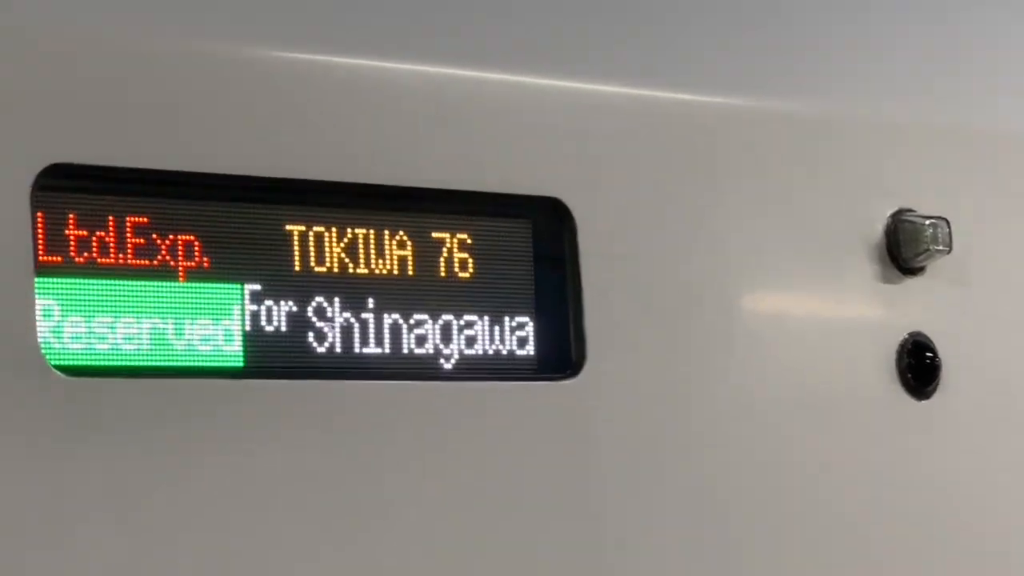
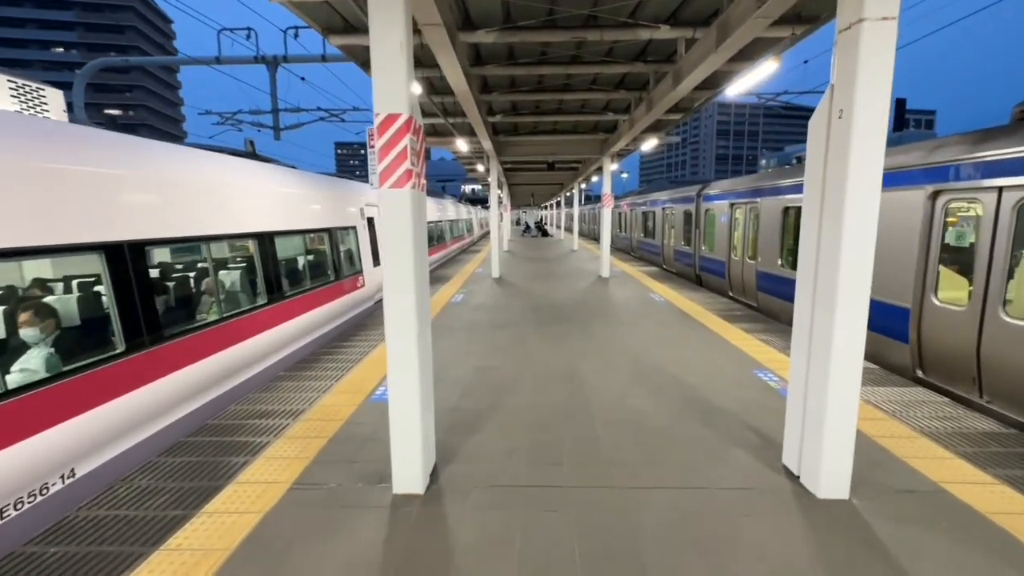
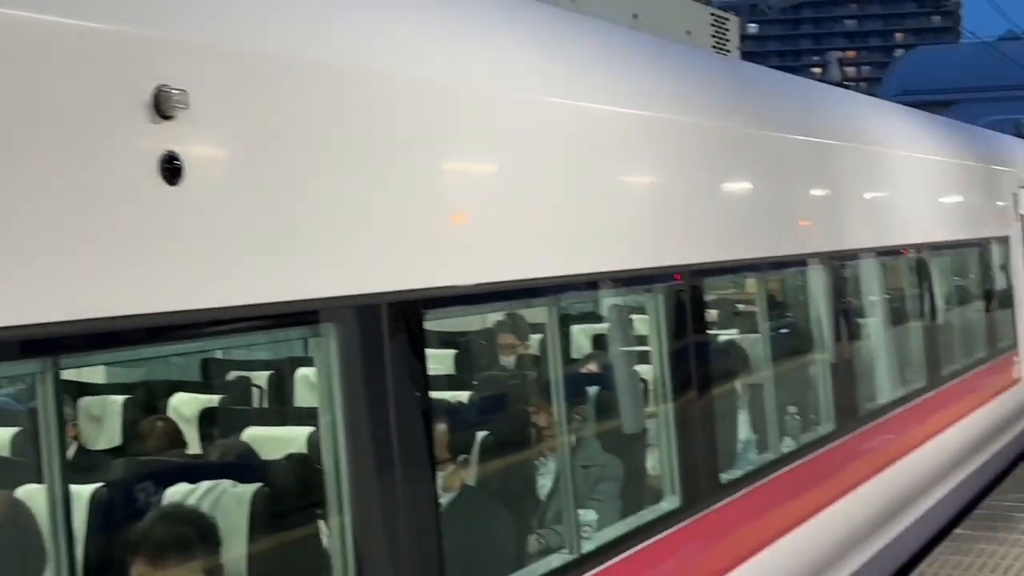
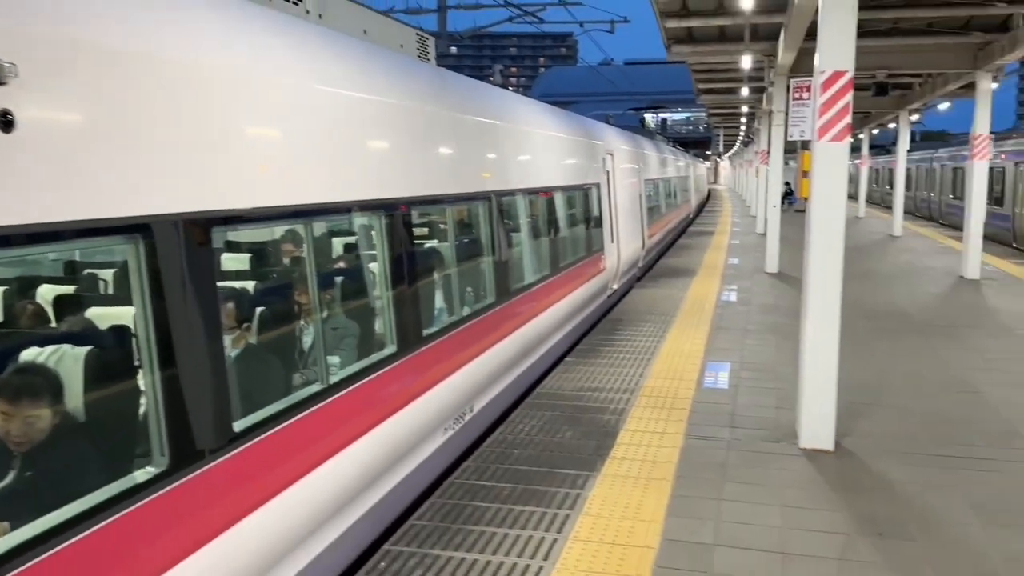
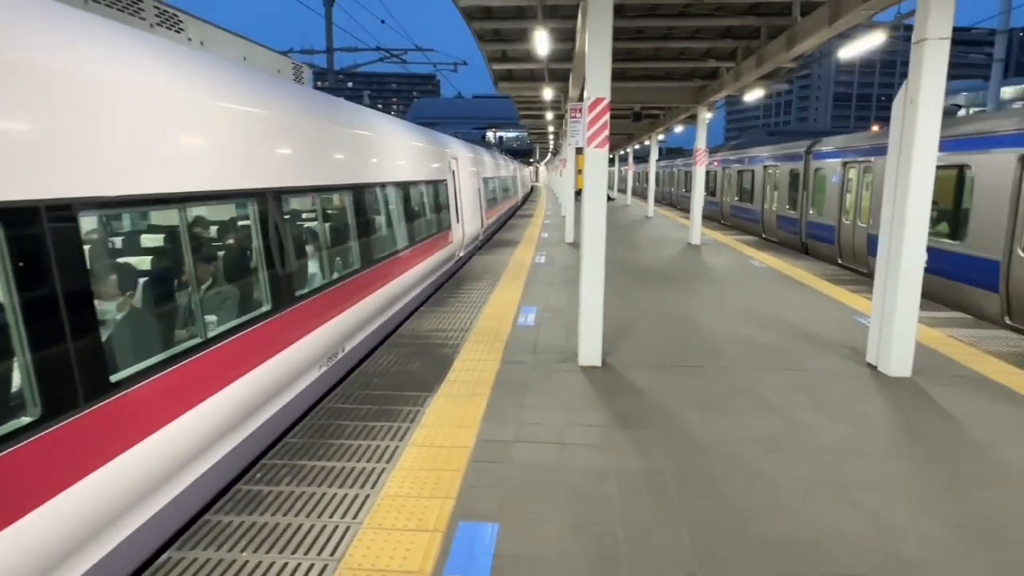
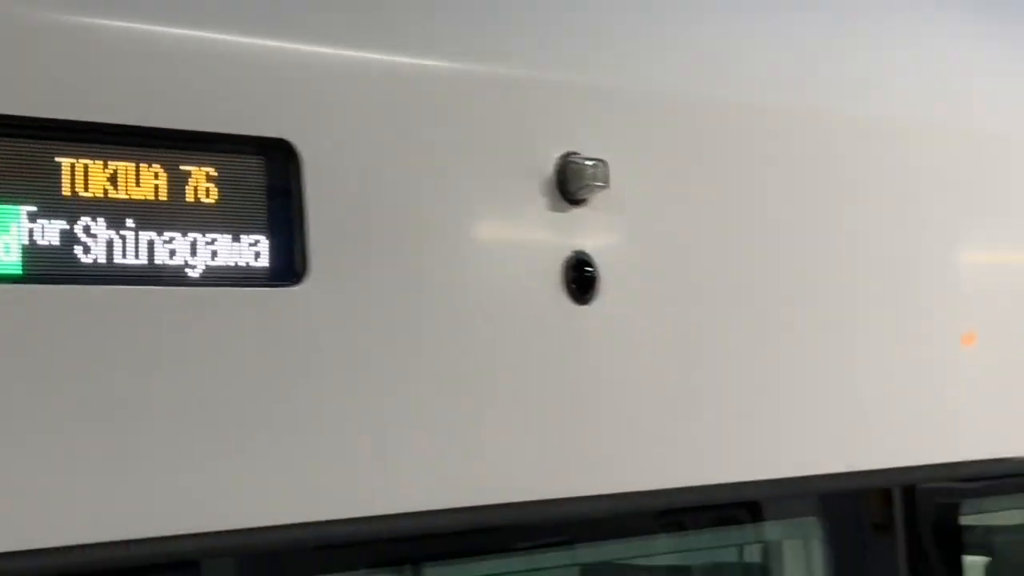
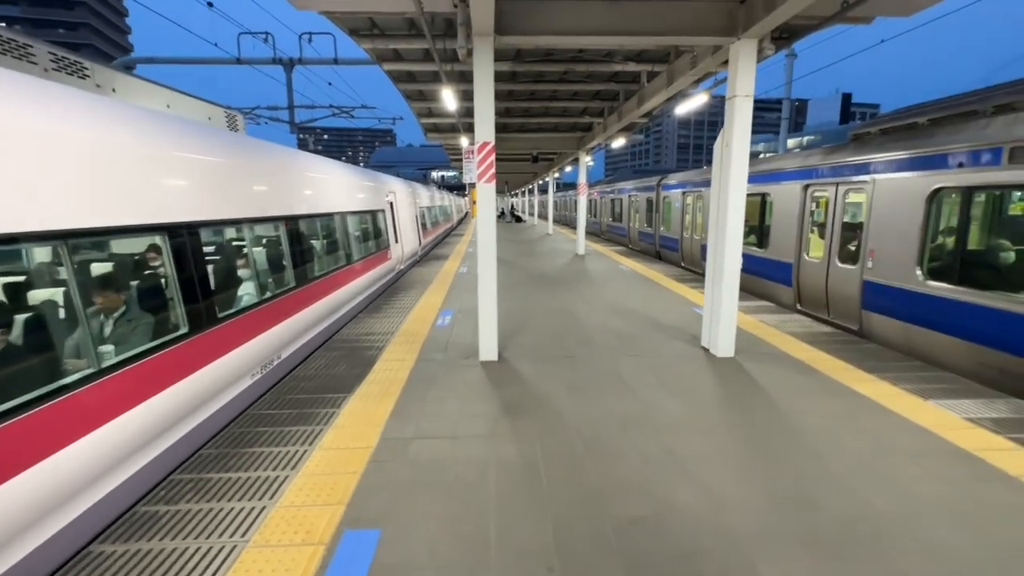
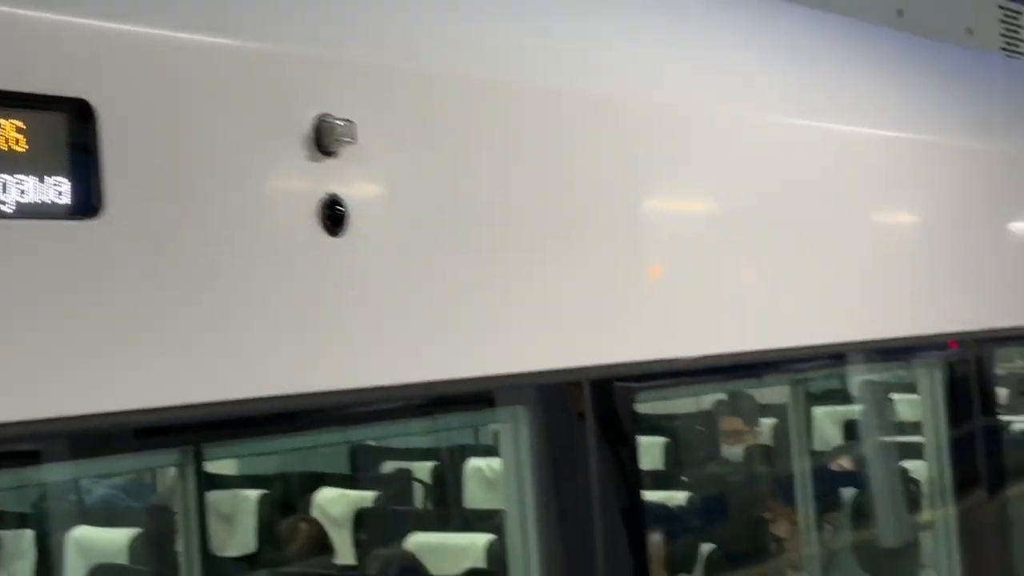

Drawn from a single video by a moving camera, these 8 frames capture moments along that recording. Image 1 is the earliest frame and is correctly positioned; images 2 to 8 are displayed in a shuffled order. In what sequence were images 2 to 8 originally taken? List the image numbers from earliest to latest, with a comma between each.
6, 8, 3, 4, 5, 7, 2
